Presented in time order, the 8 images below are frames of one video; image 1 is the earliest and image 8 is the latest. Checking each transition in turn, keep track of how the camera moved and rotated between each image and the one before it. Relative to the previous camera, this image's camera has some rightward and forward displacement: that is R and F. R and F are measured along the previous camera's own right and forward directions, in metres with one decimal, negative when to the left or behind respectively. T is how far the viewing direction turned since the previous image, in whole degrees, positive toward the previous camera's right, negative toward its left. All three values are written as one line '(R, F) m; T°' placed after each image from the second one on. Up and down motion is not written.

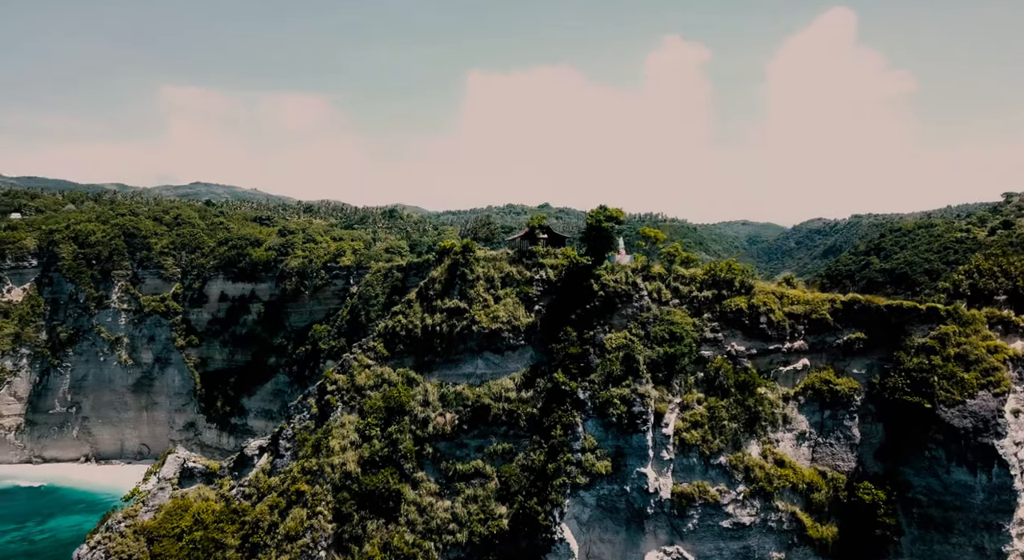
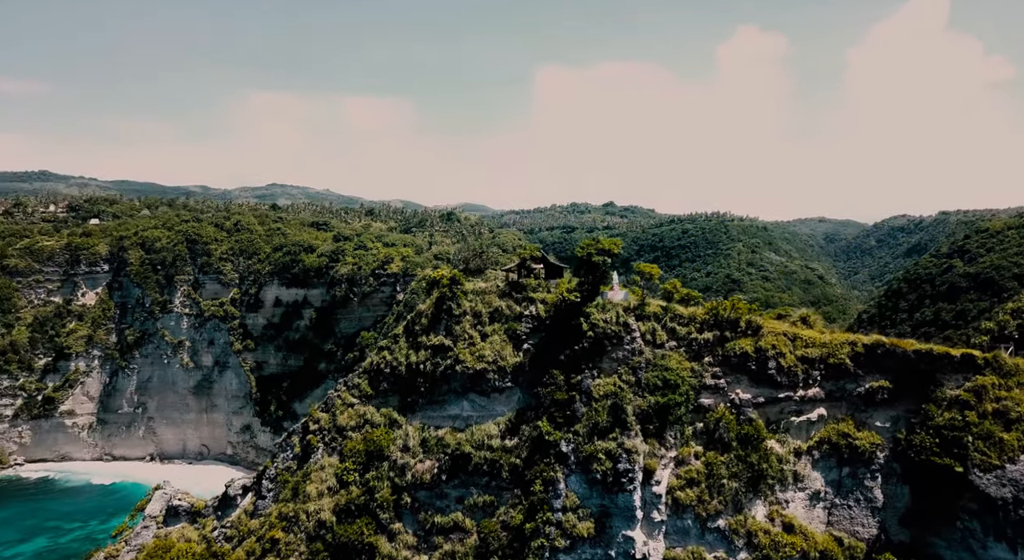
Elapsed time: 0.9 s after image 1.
(+1.4, +0.8) m; -5°
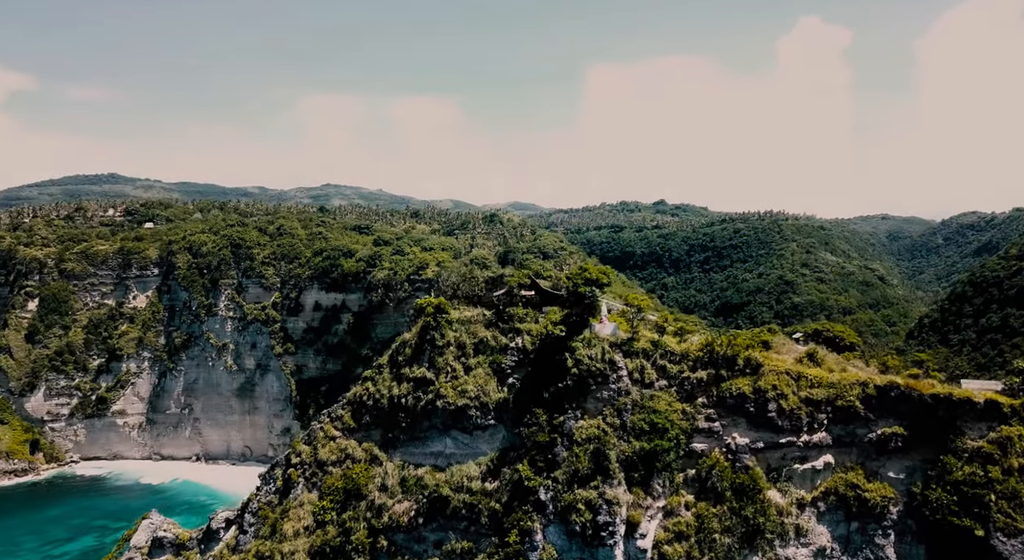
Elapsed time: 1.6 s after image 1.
(+1.1, +0.6) m; -4°
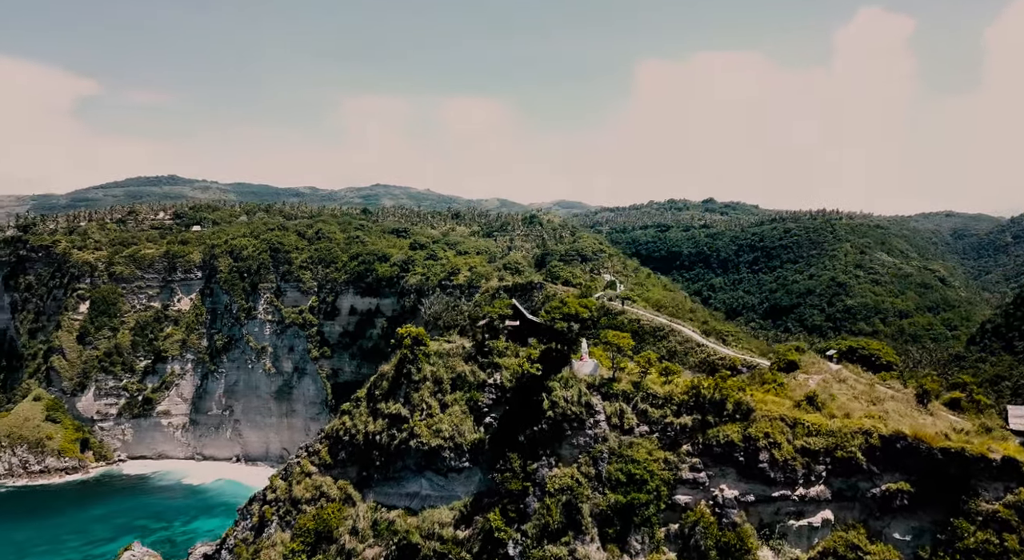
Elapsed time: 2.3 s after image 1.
(+1.1, +0.6) m; -4°
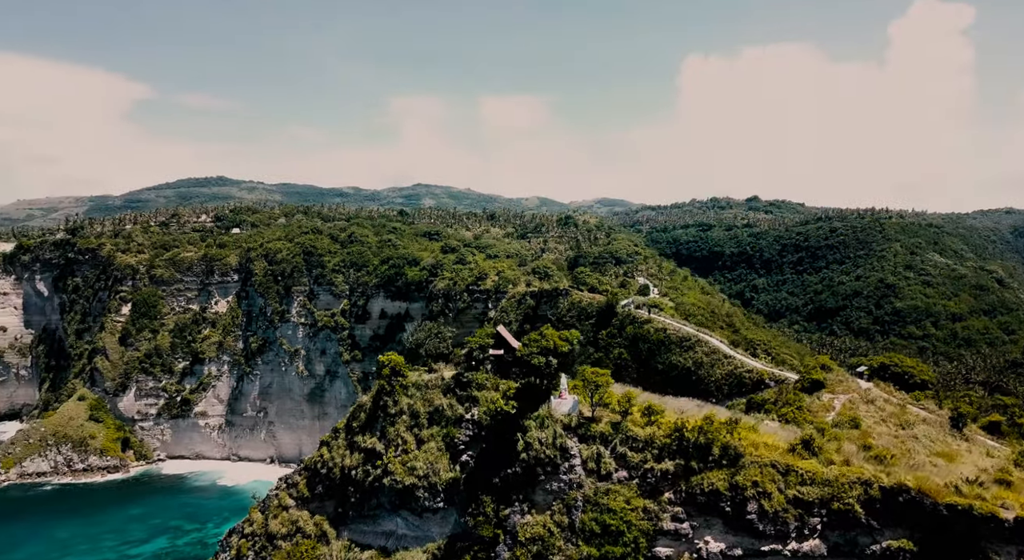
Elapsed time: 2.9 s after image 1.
(+1.0, +0.5) m; -3°
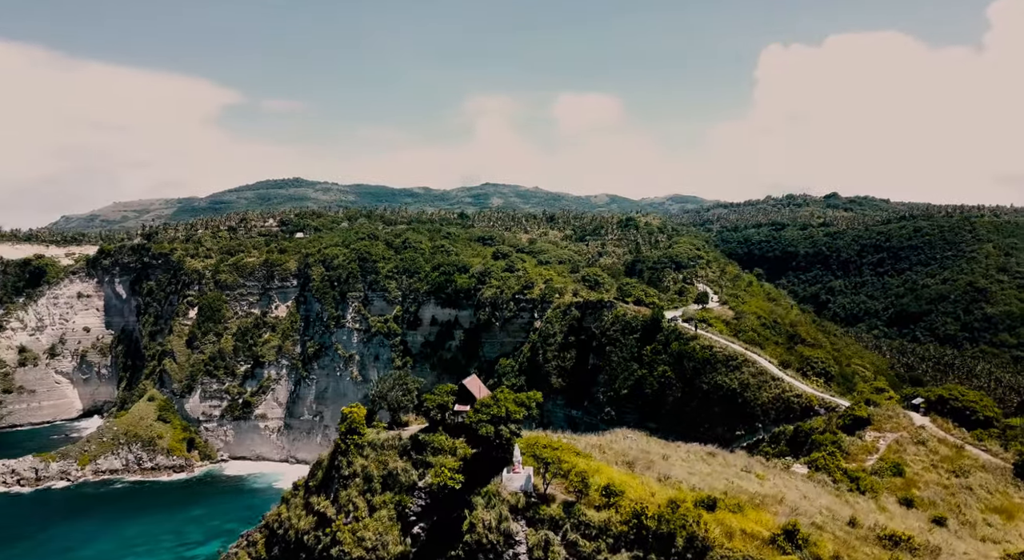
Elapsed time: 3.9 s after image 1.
(+1.6, +0.9) m; -6°
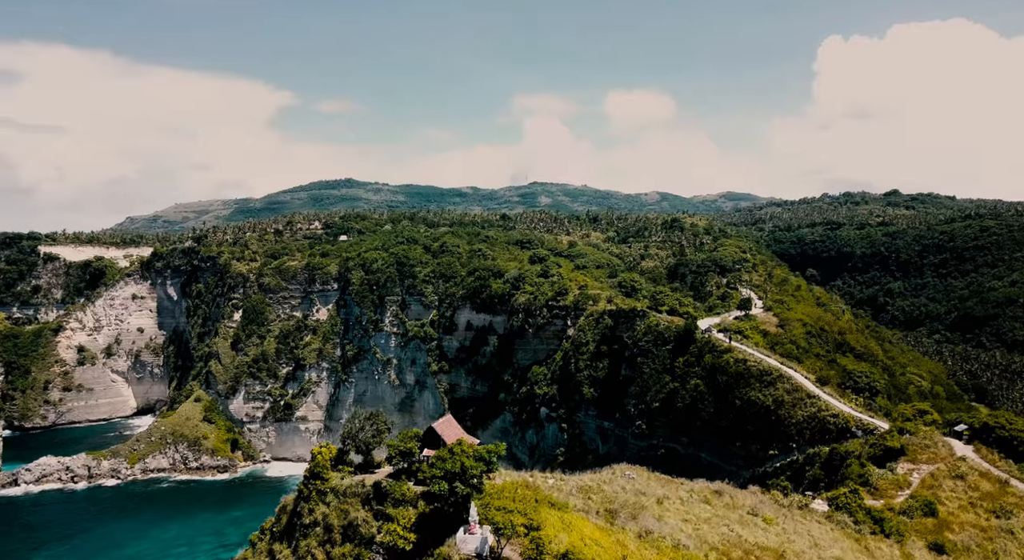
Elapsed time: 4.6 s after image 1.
(+1.2, +0.6) m; -4°
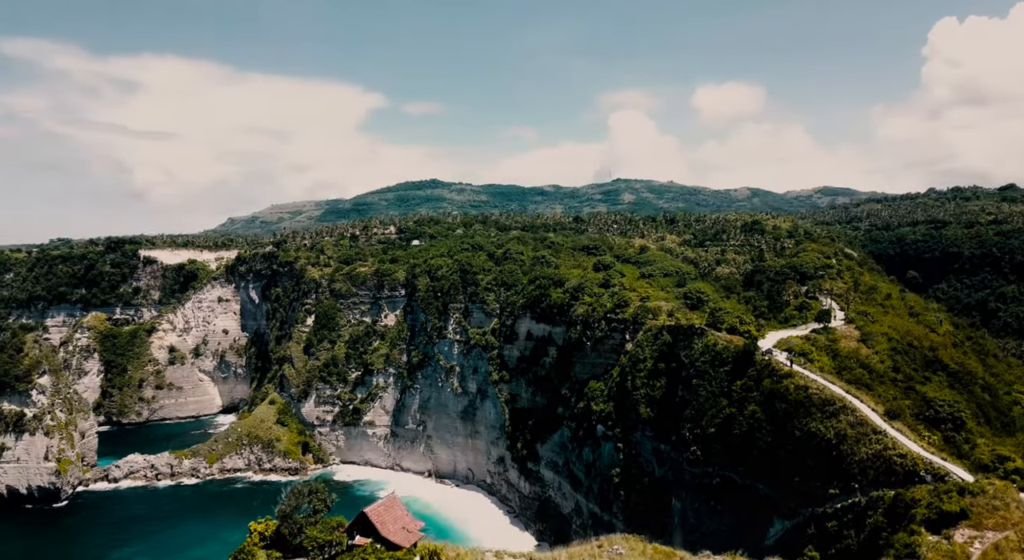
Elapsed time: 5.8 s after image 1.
(+2.0, +1.0) m; -7°
